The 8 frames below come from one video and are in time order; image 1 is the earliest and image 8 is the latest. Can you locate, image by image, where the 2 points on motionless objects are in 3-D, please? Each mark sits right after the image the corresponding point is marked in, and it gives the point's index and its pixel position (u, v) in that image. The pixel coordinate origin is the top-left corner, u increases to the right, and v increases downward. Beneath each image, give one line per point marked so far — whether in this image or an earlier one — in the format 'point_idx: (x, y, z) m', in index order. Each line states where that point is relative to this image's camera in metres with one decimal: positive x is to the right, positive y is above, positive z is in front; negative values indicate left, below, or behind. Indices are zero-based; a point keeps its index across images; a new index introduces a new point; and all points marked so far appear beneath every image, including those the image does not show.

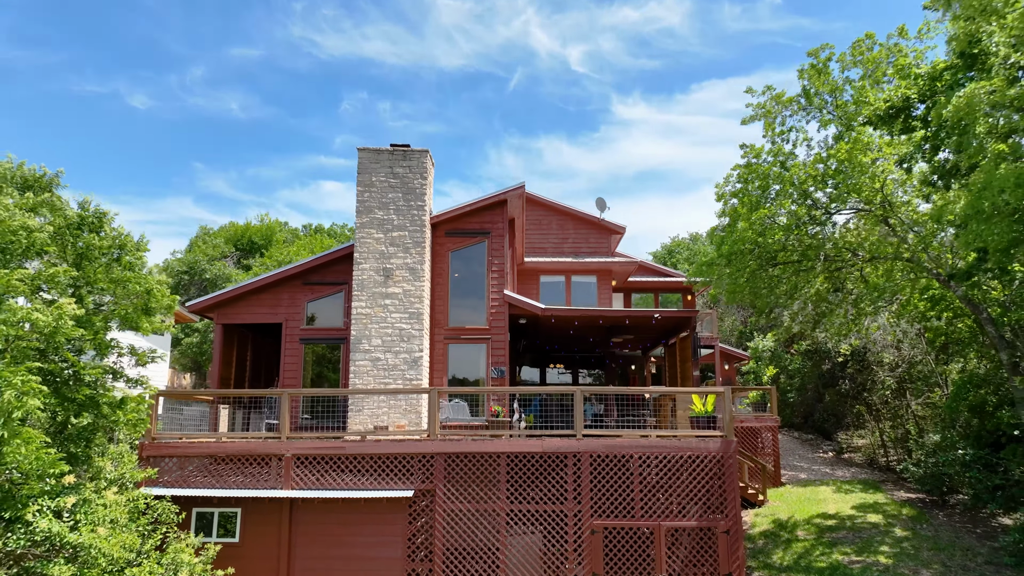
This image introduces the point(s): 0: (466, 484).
0: (-0.3, -1.4, +5.6) m
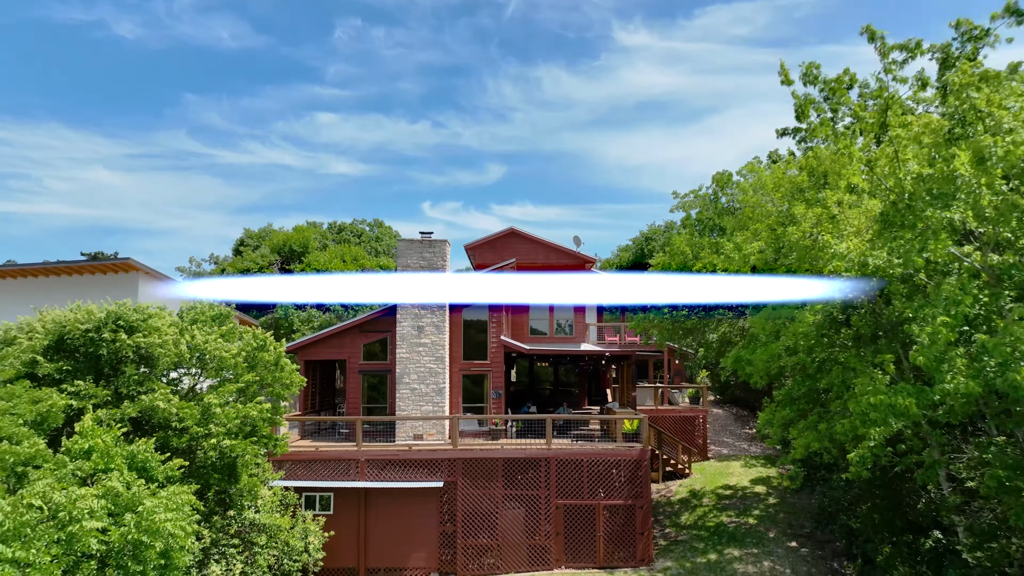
0: (-0.4, -2.2, +8.8) m
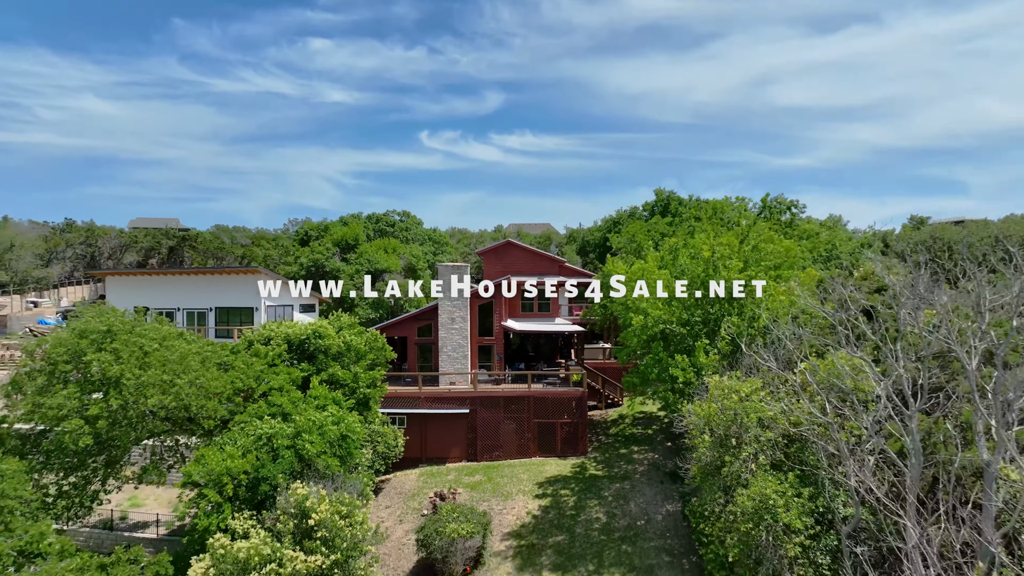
0: (-0.5, -2.5, +15.5) m
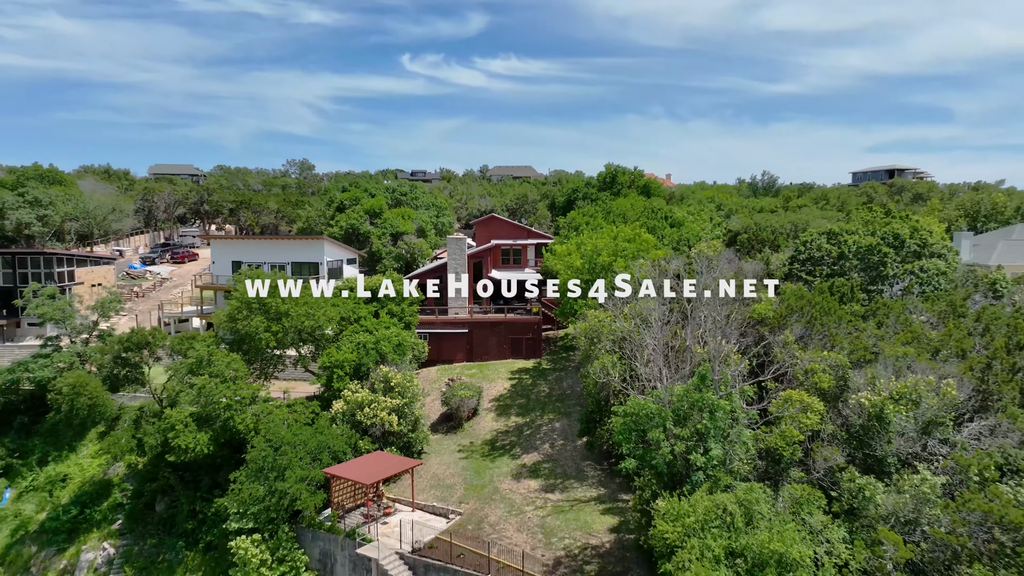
0: (-1.1, -1.3, +24.7) m
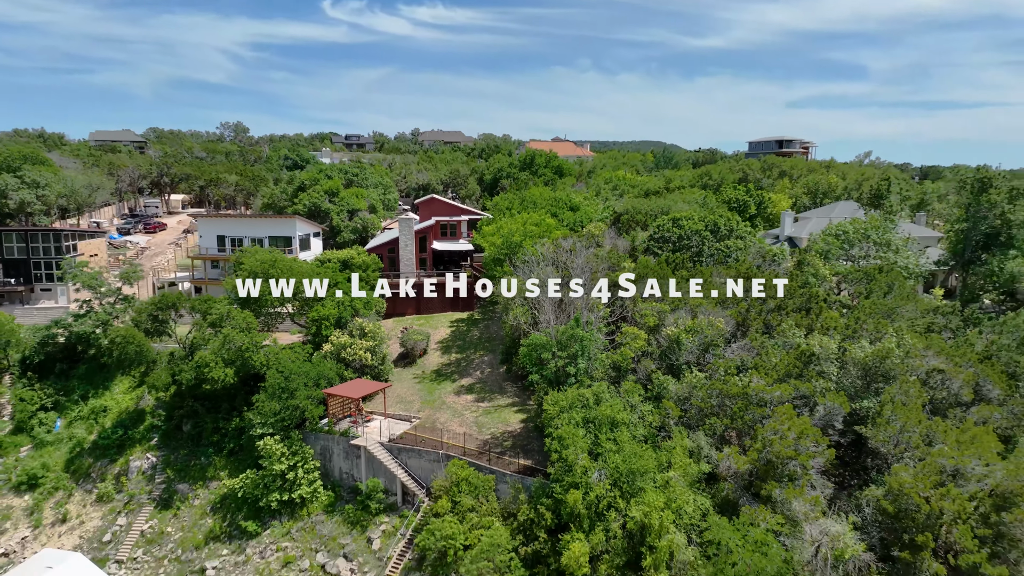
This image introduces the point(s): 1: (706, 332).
0: (-3.7, 0.0, +31.8) m
1: (+5.4, -1.2, +19.8) m
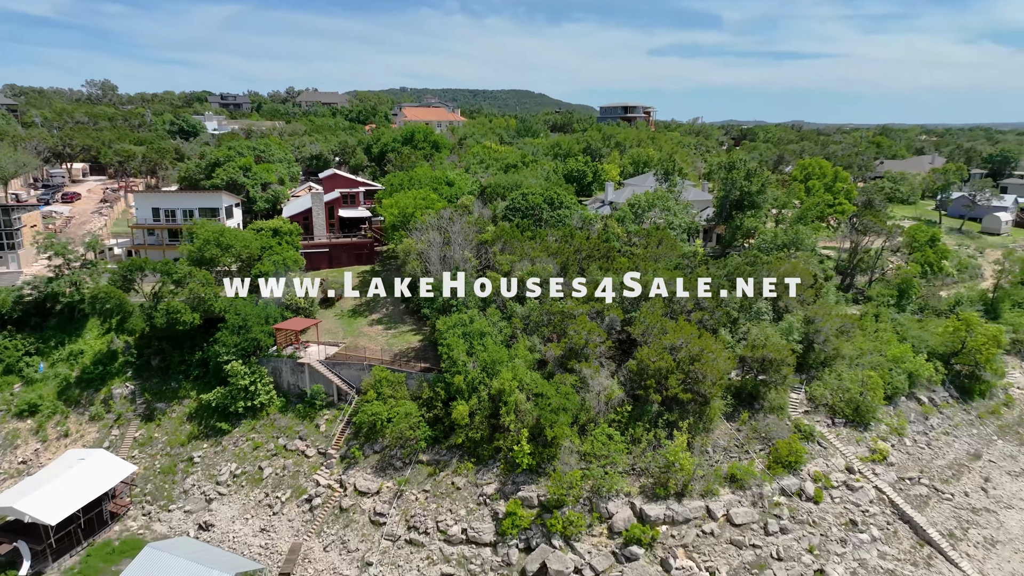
0: (-9.8, +2.3, +40.5) m
1: (+1.3, +0.6, +30.3) m
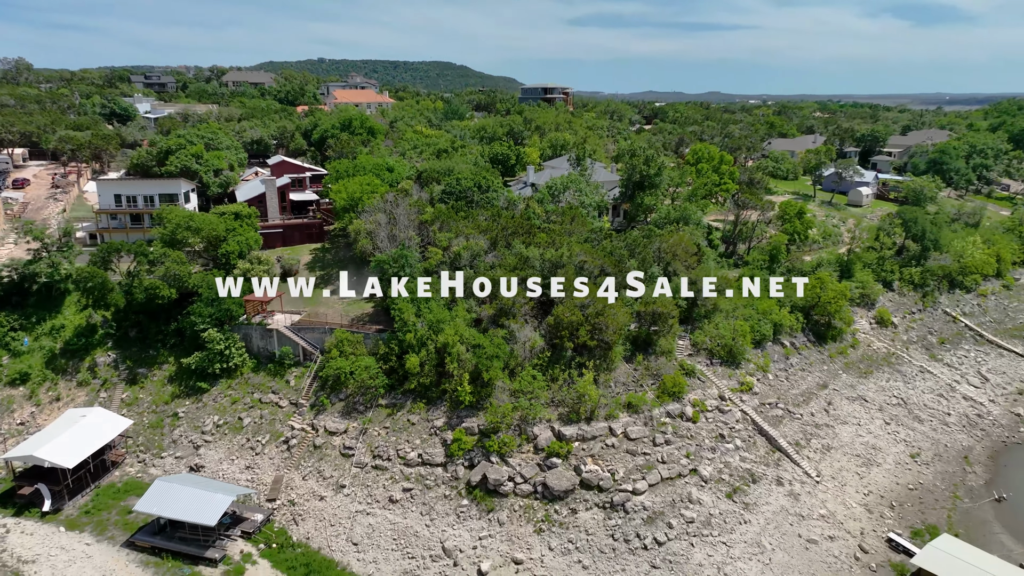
0: (-13.9, +3.8, +45.2) m
1: (-1.8, +2.0, +36.3) m
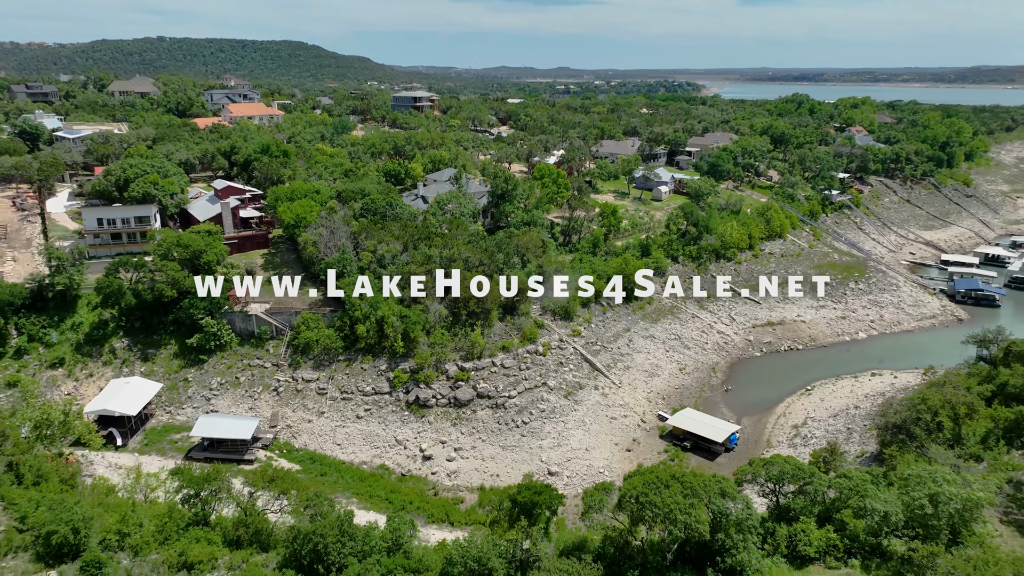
0: (-22.1, +4.1, +59.6) m
1: (-8.5, +2.7, +53.1) m
